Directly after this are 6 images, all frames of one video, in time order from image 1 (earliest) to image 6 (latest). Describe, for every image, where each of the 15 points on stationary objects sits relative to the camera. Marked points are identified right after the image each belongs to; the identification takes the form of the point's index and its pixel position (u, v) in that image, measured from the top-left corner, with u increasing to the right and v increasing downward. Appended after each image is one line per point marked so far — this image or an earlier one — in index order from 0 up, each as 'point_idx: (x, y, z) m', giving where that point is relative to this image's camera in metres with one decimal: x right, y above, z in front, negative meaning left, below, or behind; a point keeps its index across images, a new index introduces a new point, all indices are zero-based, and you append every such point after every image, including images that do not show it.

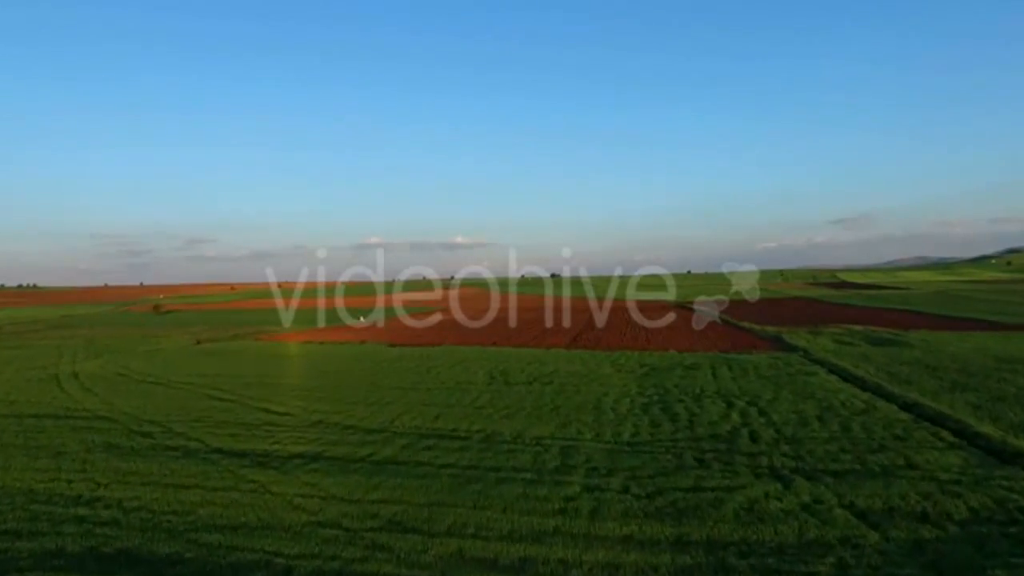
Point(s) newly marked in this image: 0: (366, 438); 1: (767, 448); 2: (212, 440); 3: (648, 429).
0: (-2.9, -3.0, +15.5) m
1: (+4.5, -2.8, +13.7) m
2: (-5.9, -3.0, +15.3) m
3: (+2.7, -2.8, +15.7) m
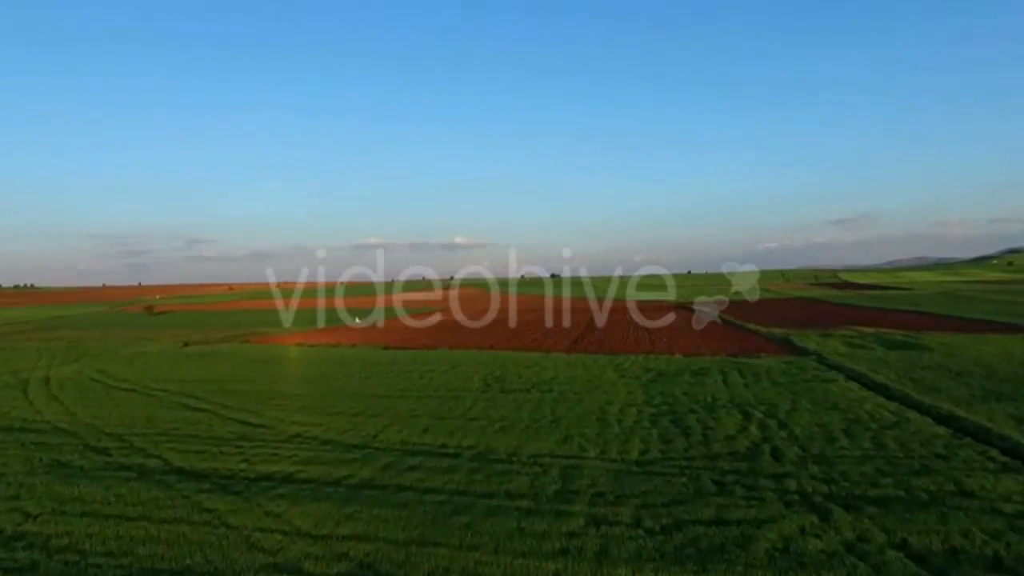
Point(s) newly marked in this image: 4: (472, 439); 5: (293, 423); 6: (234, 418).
0: (-3.0, -3.0, +14.0) m
1: (+4.4, -2.8, +12.1) m
2: (-6.0, -3.0, +13.8) m
3: (+2.7, -2.8, +14.2) m
4: (-0.8, -2.9, +15.2) m
5: (-4.9, -3.0, +17.4) m
6: (-6.4, -3.0, +18.1) m
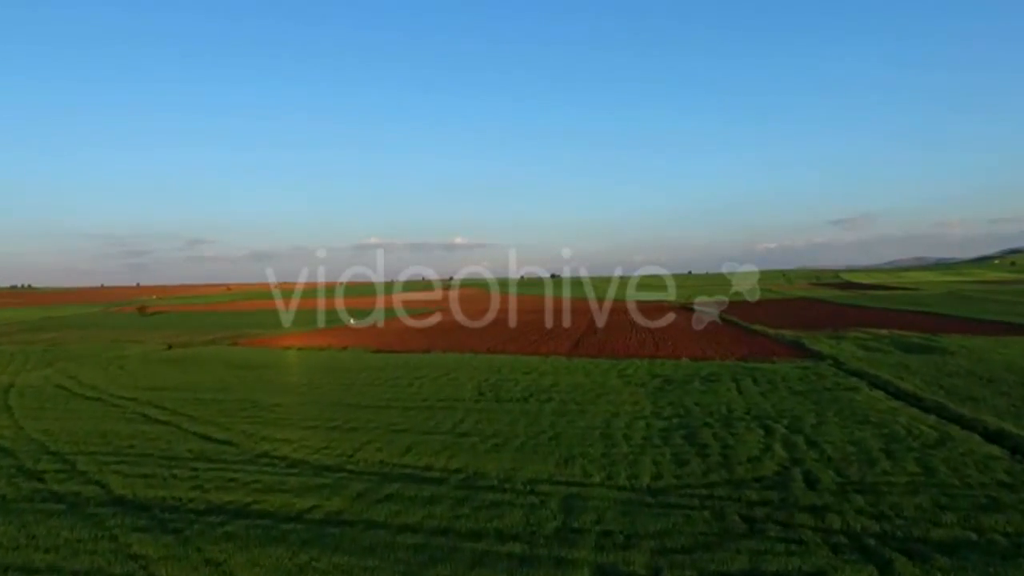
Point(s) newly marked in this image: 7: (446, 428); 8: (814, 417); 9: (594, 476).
0: (-3.1, -3.0, +12.2) m
1: (+4.3, -2.8, +10.3) m
2: (-6.1, -3.0, +12.0) m
3: (+2.5, -2.9, +12.4) m
4: (-0.9, -2.9, +13.4) m
5: (-5.0, -3.0, +15.6) m
6: (-6.5, -3.0, +16.3) m
7: (-1.4, -2.9, +16.2) m
8: (+6.3, -2.7, +16.4) m
9: (+1.3, -2.9, +12.3) m
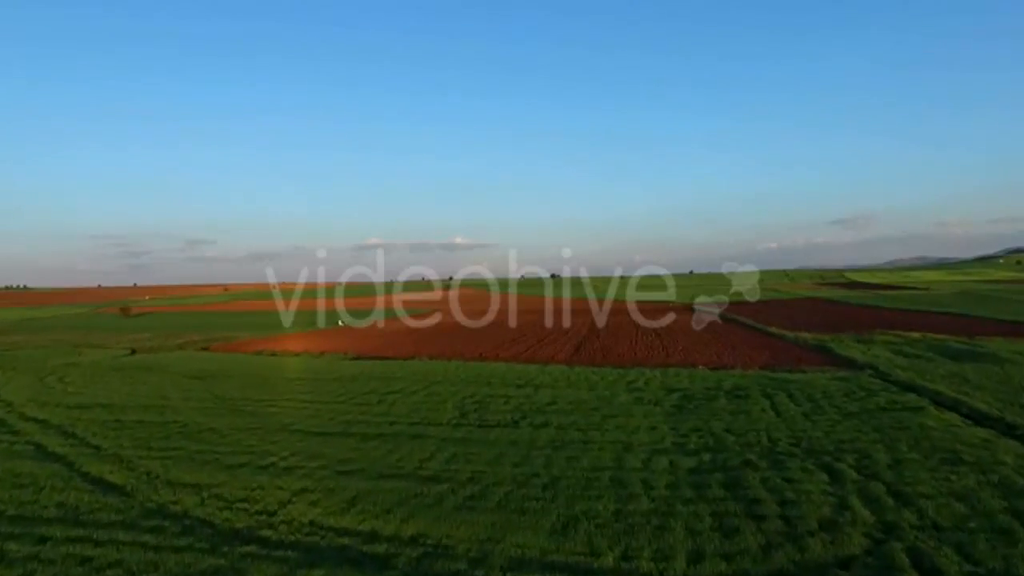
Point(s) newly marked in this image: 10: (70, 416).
0: (-3.4, -3.0, +8.5) m
1: (+4.0, -2.8, +6.6) m
2: (-6.3, -3.0, +8.3) m
3: (+2.3, -2.8, +8.7) m
4: (-1.2, -2.9, +9.7) m
5: (-5.2, -3.0, +11.9) m
6: (-6.8, -3.0, +12.6) m
7: (-1.6, -2.9, +12.5) m
8: (+6.1, -2.7, +12.7) m
9: (+1.0, -2.9, +8.5) m
10: (-10.2, -3.0, +18.3) m
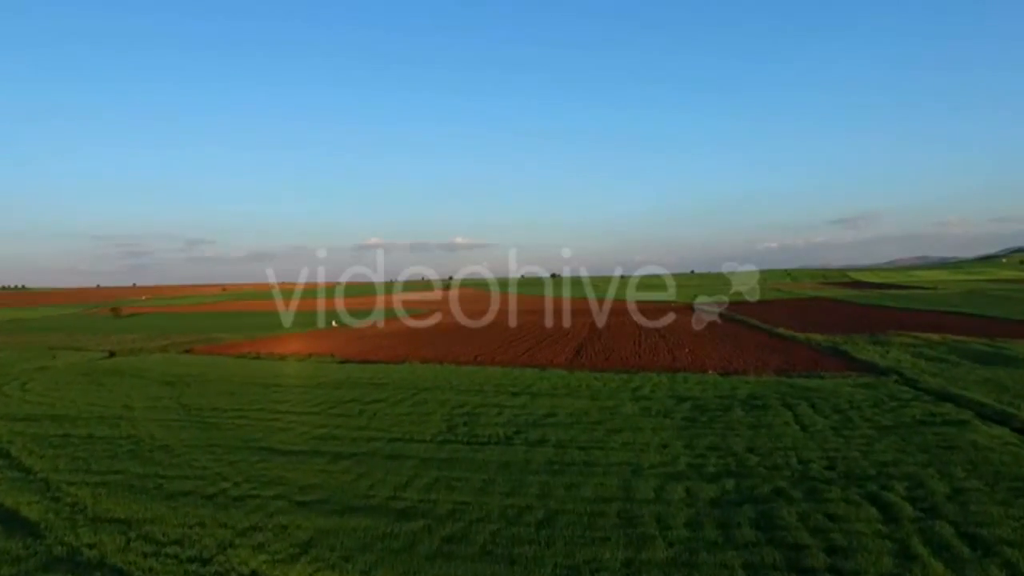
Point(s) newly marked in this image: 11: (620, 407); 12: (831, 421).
0: (-3.5, -3.0, +6.6) m
1: (+3.9, -2.7, +4.7) m
2: (-6.5, -2.9, +6.4) m
3: (+2.1, -2.8, +6.8) m
4: (-1.3, -2.9, +7.8) m
5: (-5.4, -2.9, +10.0) m
6: (-6.9, -3.0, +10.7) m
7: (-1.8, -2.8, +10.6) m
8: (+5.9, -2.6, +10.8) m
9: (+0.9, -2.9, +6.6) m
10: (-10.4, -3.0, +16.4) m
11: (+2.5, -2.8, +18.4) m
12: (+6.5, -2.7, +16.0) m
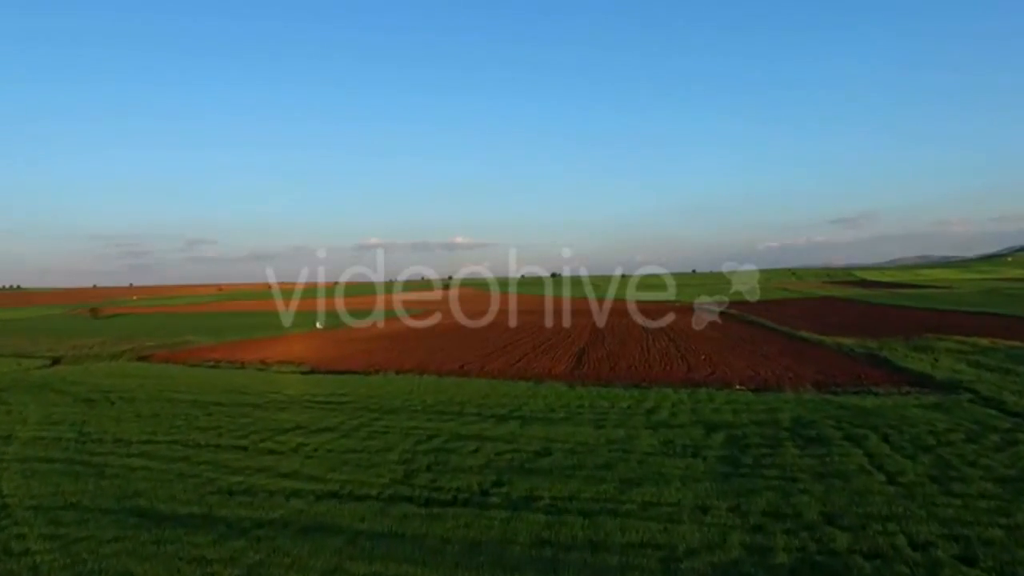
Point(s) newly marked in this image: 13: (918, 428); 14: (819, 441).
0: (-3.8, -2.9, +2.4) m
1: (+3.5, -2.7, +0.5) m
2: (-6.8, -2.9, +2.2) m
3: (+1.8, -2.8, +2.6) m
4: (-1.6, -2.9, +3.6) m
5: (-5.7, -2.9, +5.8) m
6: (-7.3, -2.9, +6.5) m
7: (-2.1, -2.8, +6.4) m
8: (+5.6, -2.6, +6.6) m
9: (+0.6, -2.8, +2.5) m
10: (-10.7, -2.9, +12.2) m
11: (+2.2, -2.7, +14.2) m
12: (+6.2, -2.6, +11.9) m
13: (+7.7, -2.6, +14.9) m
14: (+5.5, -2.6, +14.1) m
